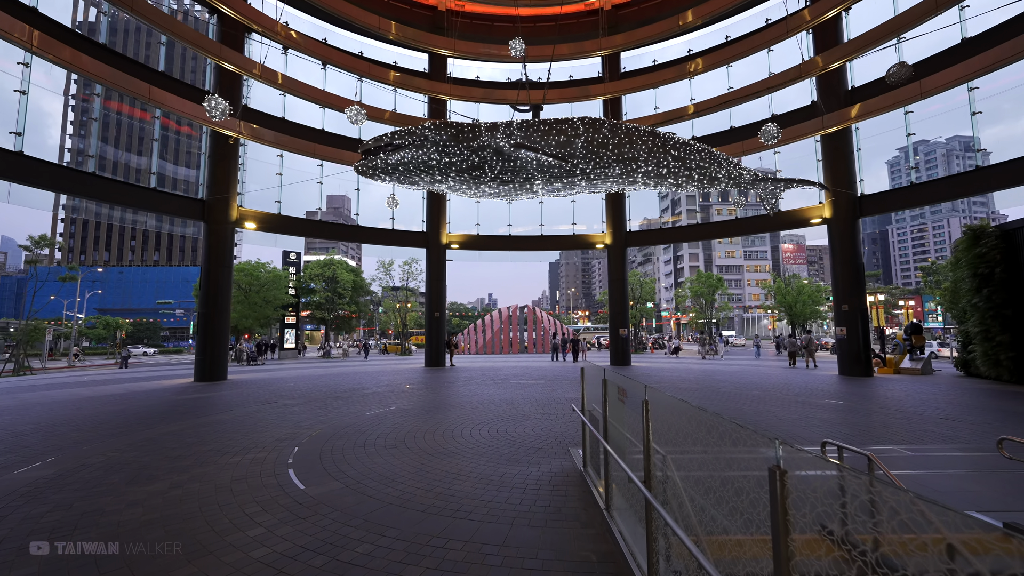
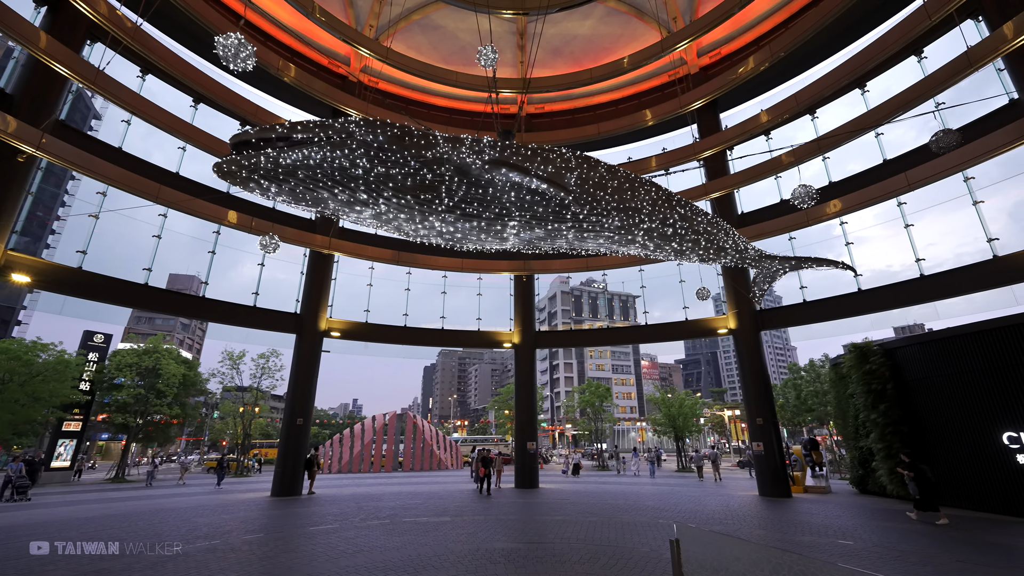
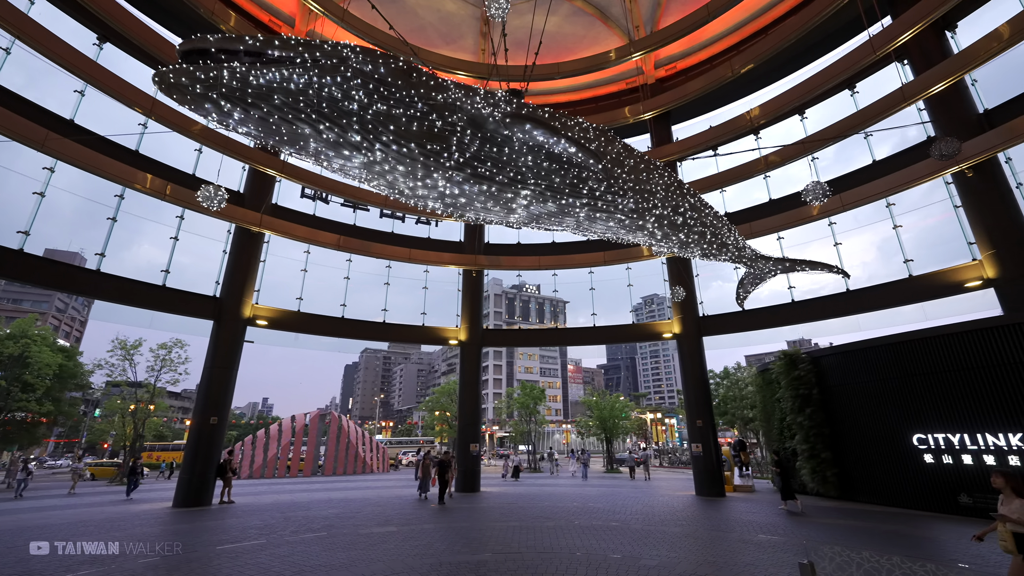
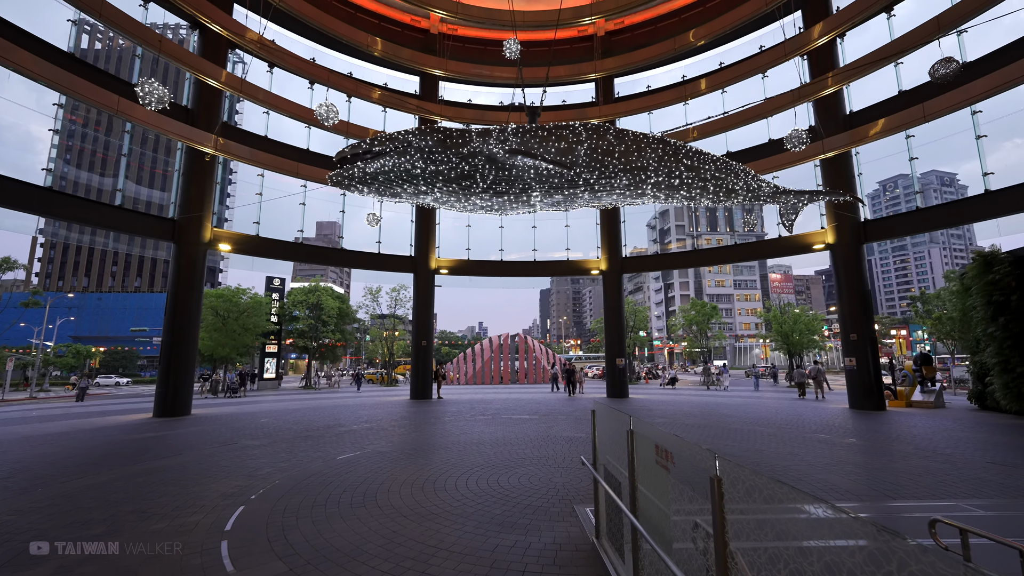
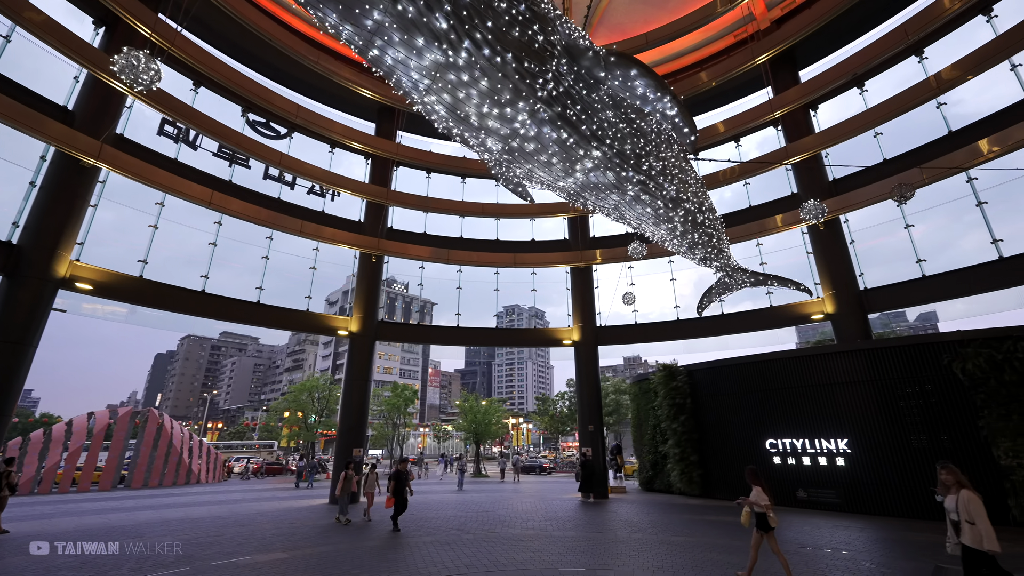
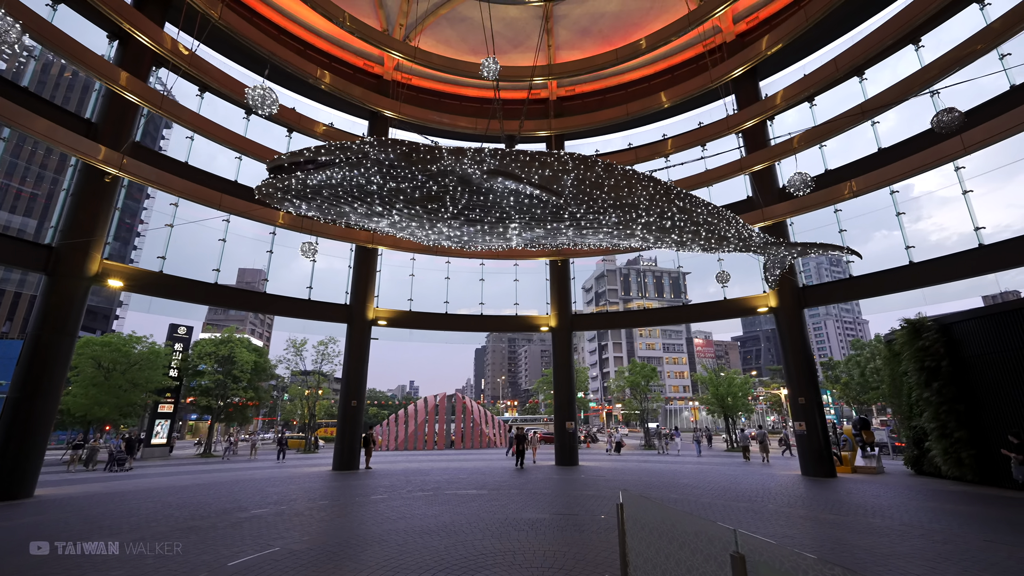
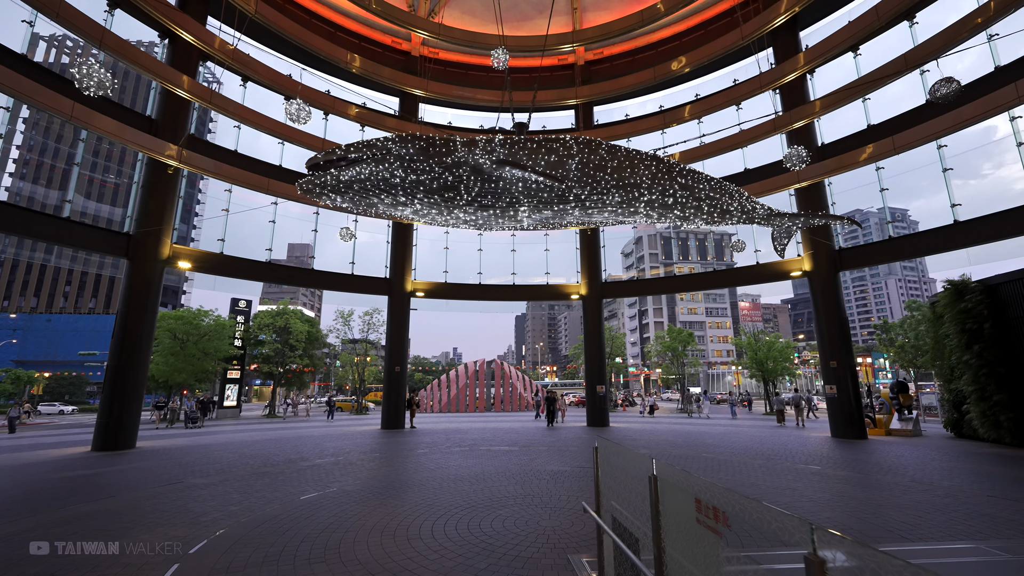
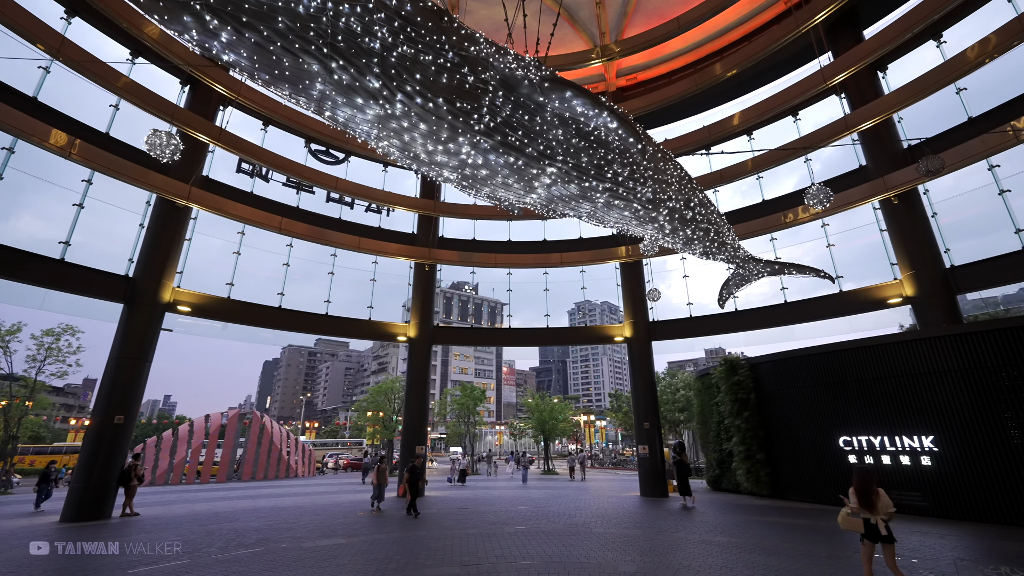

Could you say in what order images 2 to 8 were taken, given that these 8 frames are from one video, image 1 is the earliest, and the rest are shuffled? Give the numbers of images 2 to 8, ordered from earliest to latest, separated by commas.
4, 7, 6, 2, 3, 8, 5
